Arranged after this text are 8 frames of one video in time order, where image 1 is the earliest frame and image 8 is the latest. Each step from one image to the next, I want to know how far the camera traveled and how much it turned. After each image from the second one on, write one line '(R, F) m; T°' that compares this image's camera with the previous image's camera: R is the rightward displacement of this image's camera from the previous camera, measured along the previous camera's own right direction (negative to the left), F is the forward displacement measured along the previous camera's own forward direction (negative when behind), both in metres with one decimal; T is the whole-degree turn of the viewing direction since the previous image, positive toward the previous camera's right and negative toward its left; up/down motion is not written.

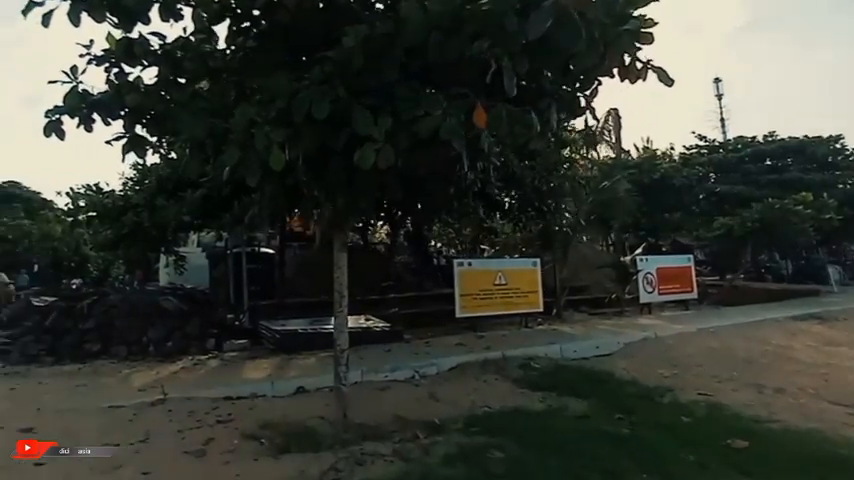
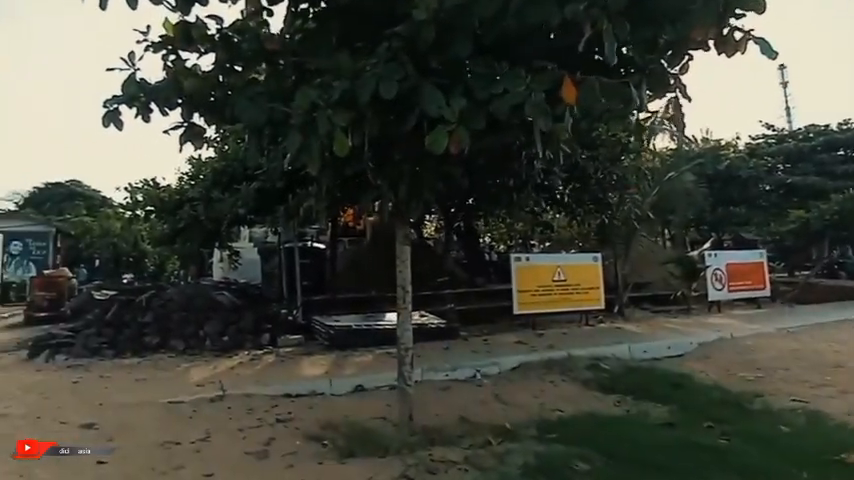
(-0.3, +0.3) m; -5°
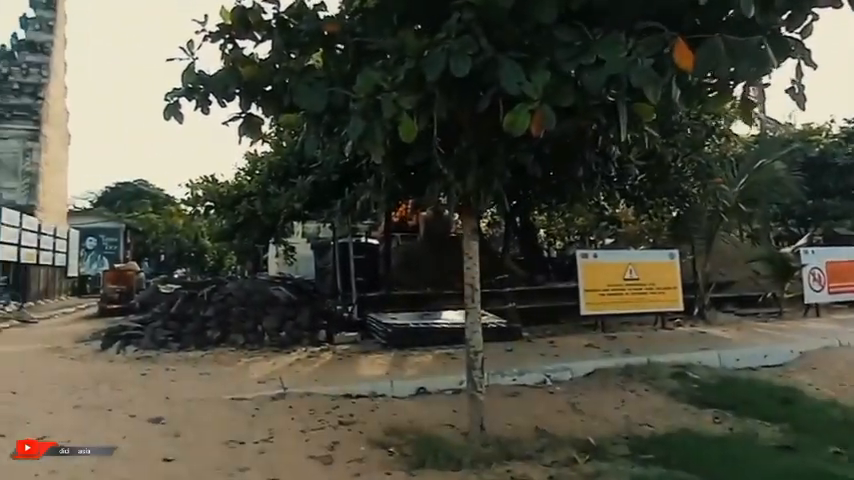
(-0.2, +0.3) m; -6°
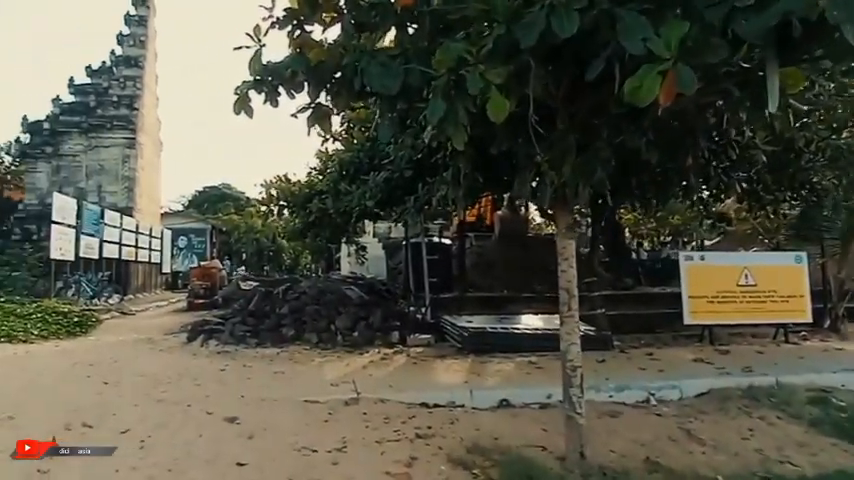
(-0.2, +0.4) m; -8°
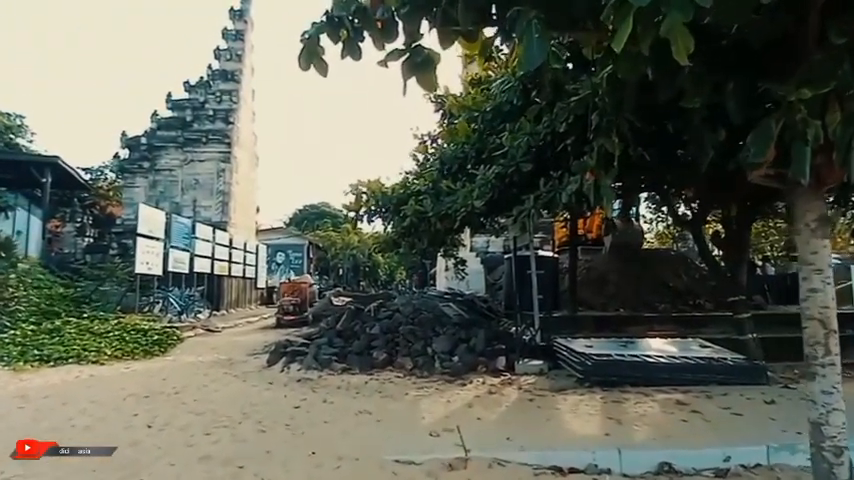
(-0.4, +1.1) m; -10°
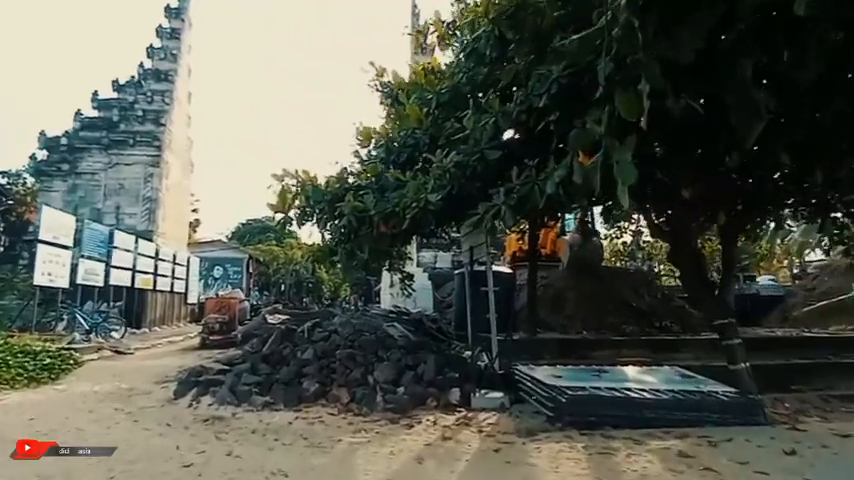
(+0.1, +1.2) m; +5°
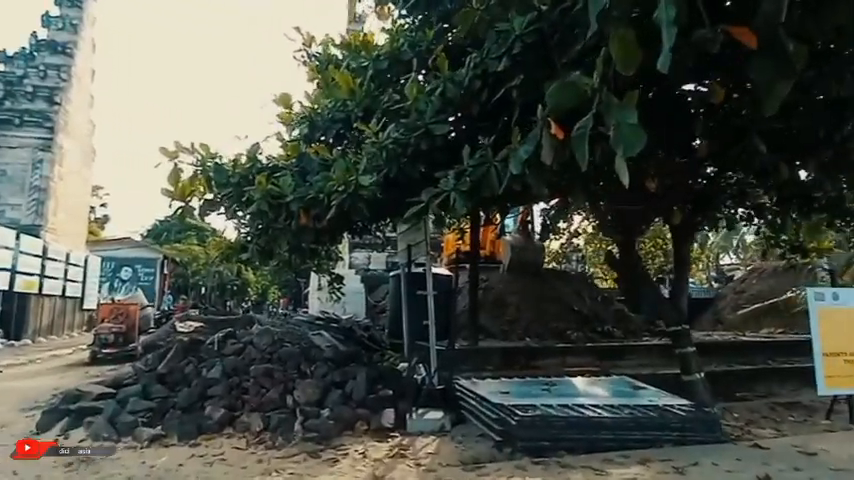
(0.0, +0.9) m; +8°
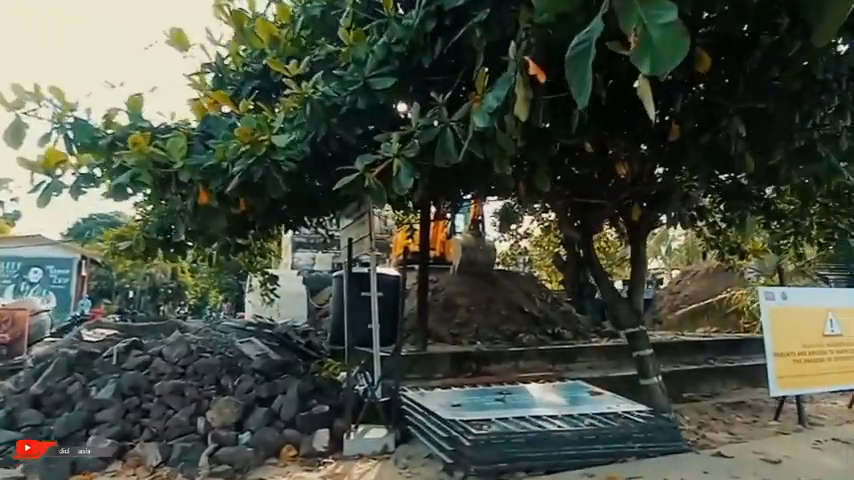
(+0.1, +0.7) m; +6°
